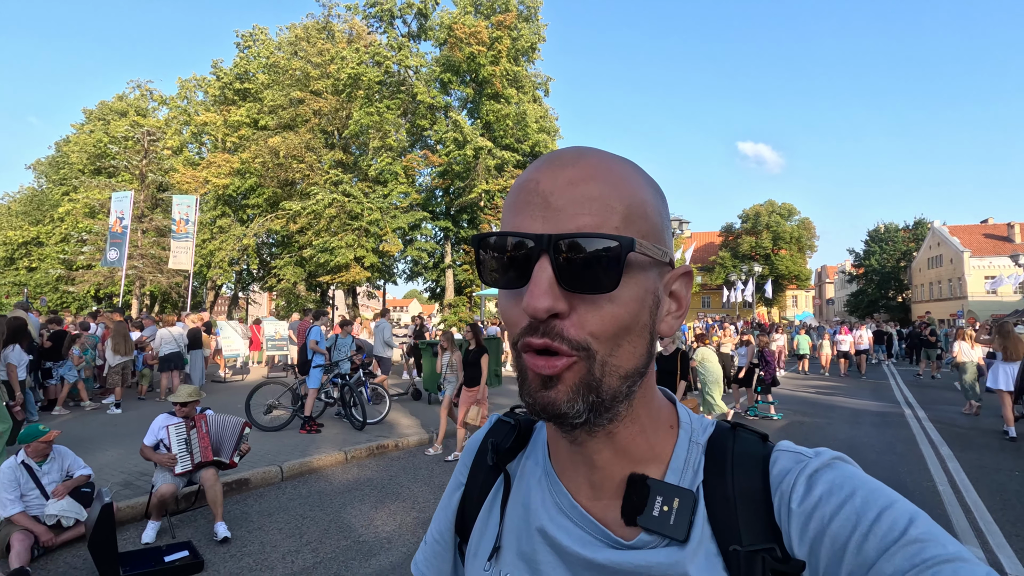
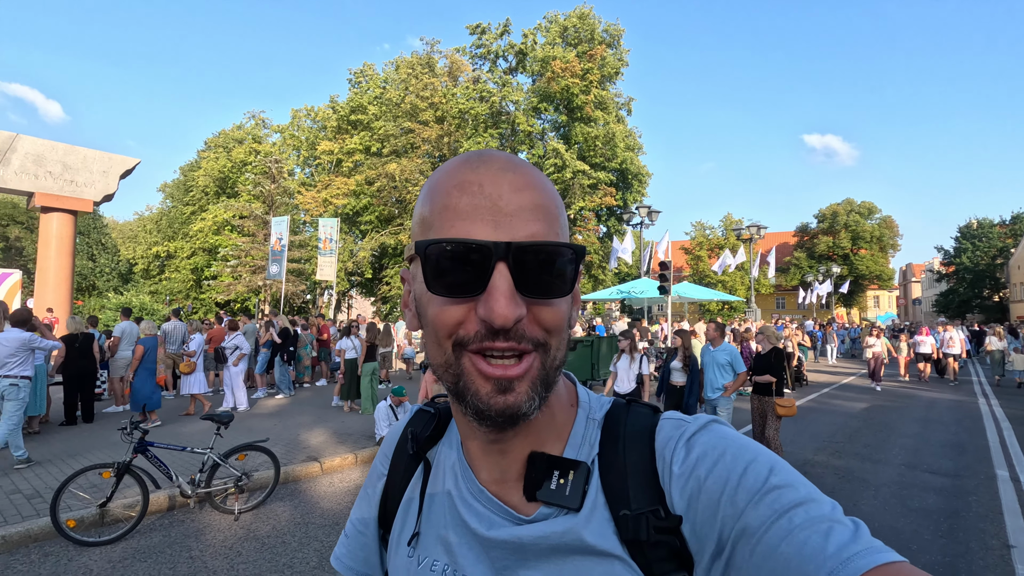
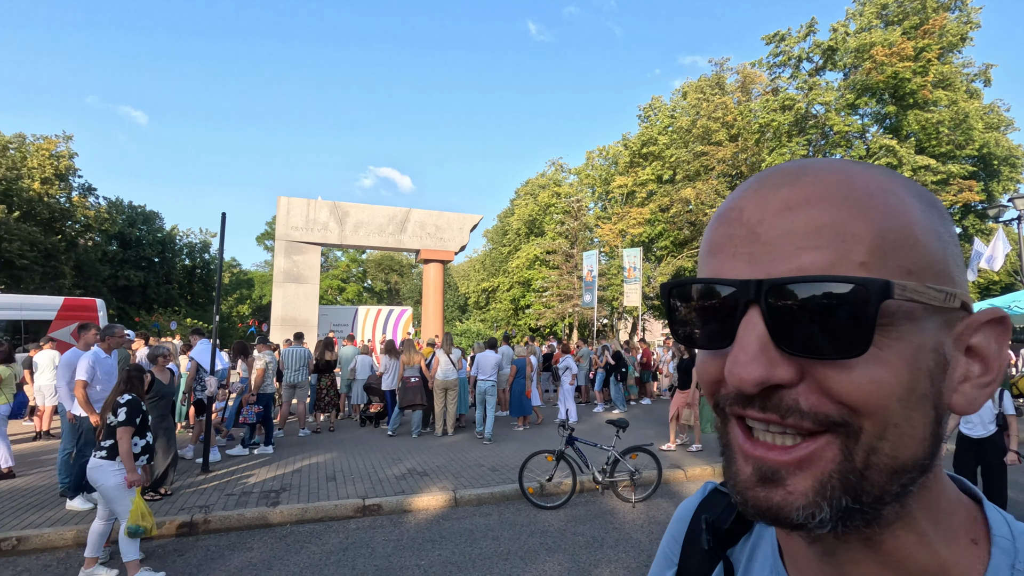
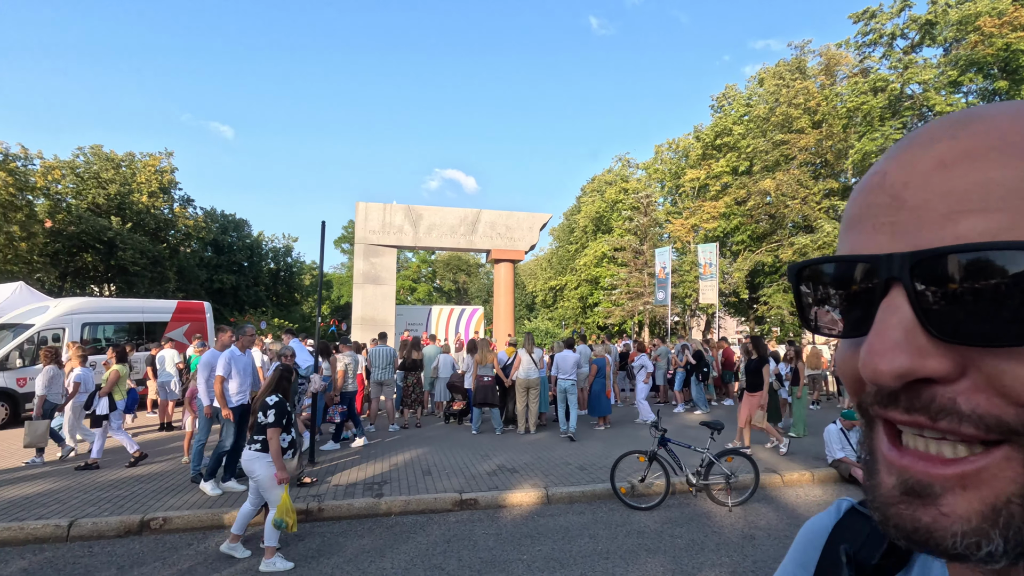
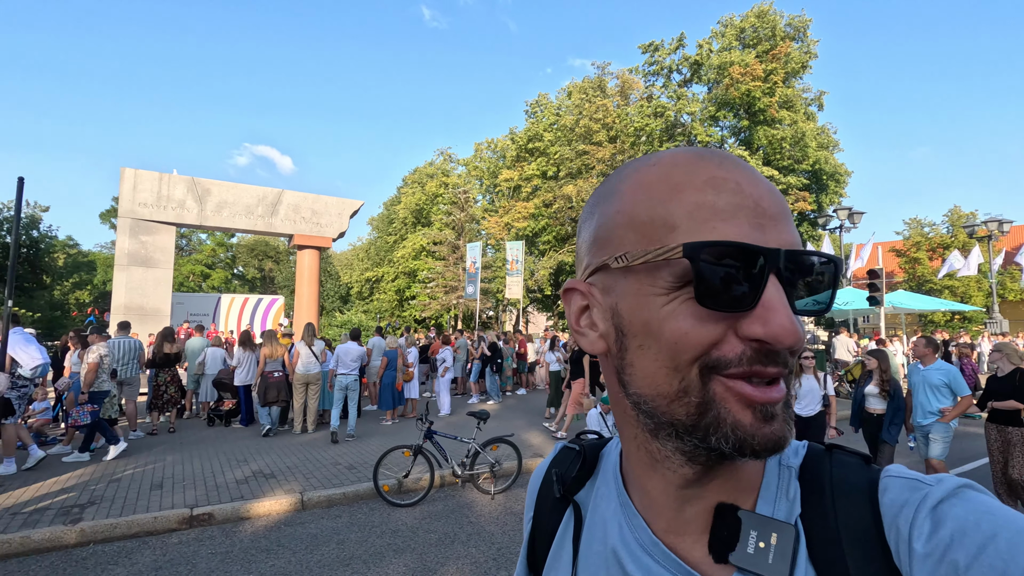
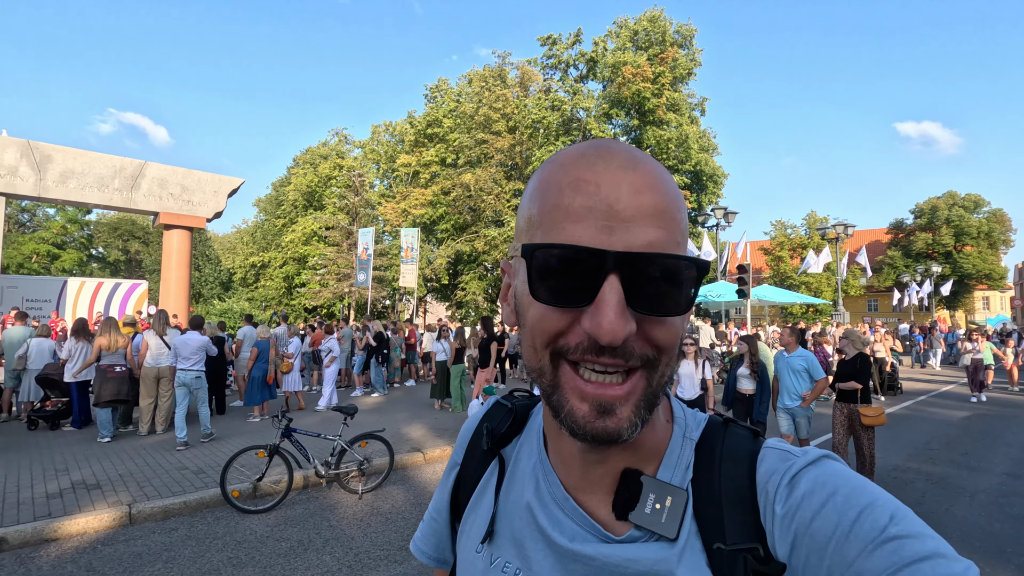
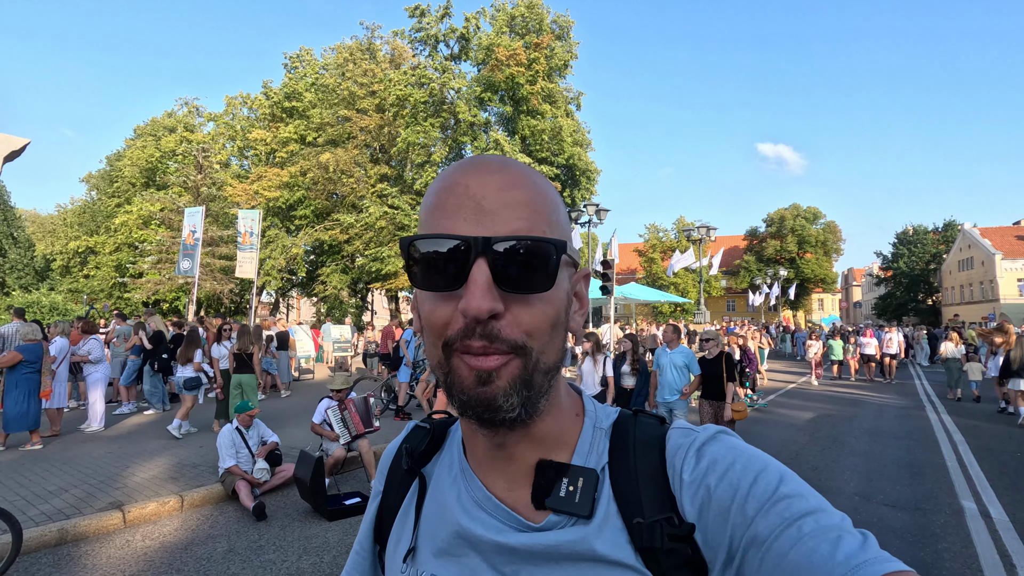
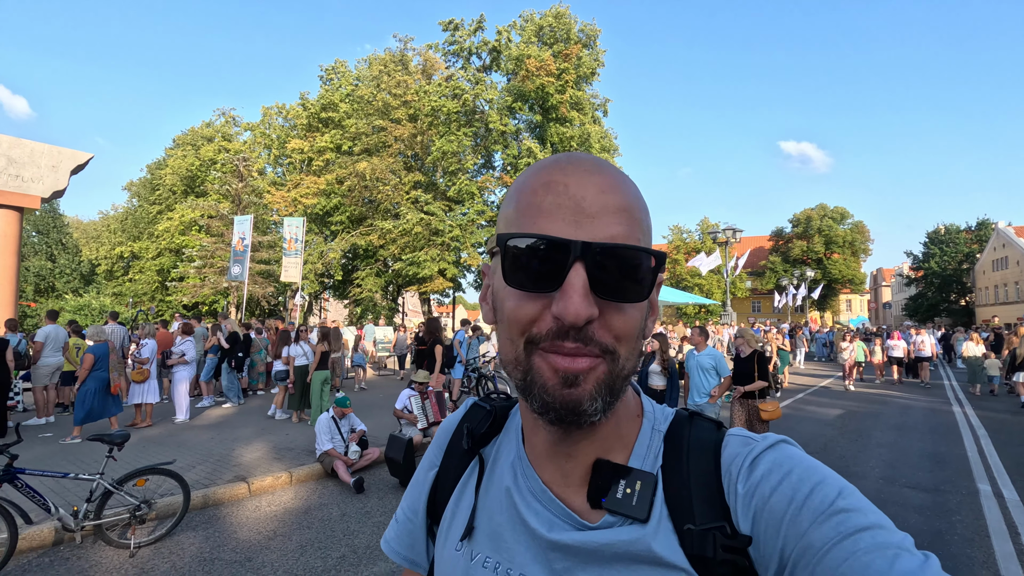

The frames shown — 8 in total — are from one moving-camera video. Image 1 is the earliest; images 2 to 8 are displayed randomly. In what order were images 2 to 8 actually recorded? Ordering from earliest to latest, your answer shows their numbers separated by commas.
7, 8, 2, 6, 5, 3, 4
